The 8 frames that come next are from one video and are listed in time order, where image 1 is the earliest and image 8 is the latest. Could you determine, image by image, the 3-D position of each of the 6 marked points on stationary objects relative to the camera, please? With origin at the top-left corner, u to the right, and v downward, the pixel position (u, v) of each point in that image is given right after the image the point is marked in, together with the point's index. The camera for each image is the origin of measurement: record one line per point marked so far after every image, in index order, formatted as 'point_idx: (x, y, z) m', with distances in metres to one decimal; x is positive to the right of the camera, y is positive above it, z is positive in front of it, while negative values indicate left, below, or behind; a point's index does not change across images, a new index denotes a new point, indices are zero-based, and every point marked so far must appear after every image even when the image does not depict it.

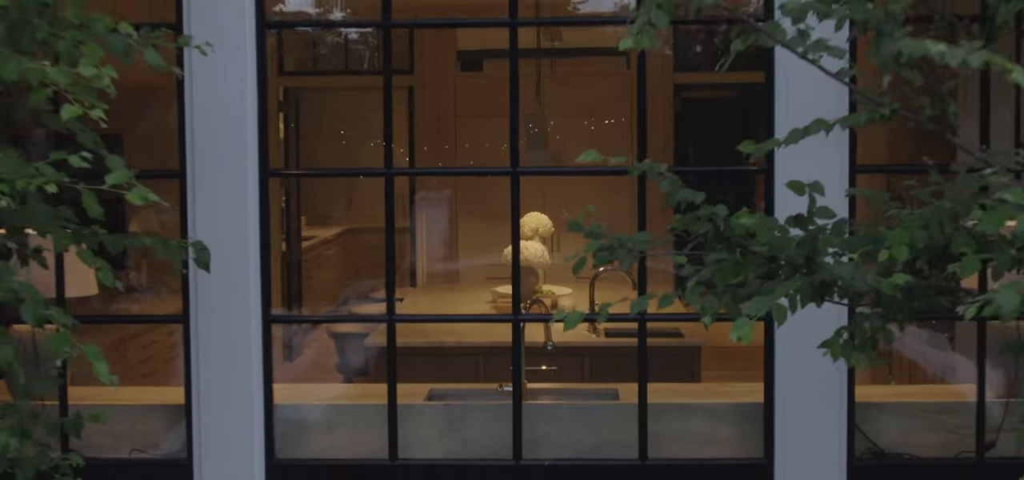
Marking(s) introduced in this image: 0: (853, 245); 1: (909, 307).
0: (+1.0, 0.0, +1.9) m
1: (+1.2, -0.2, +1.9) m
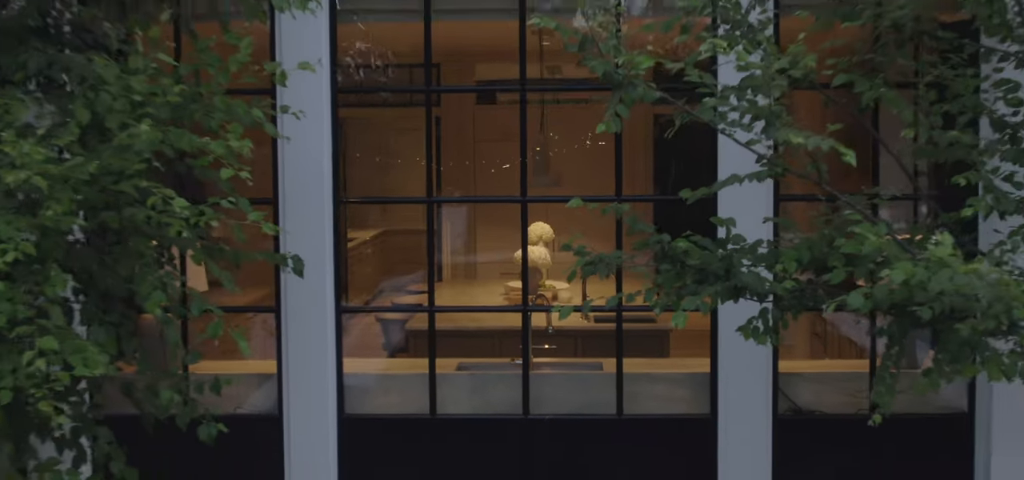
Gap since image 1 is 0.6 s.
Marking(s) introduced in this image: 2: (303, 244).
0: (+1.0, -0.1, +2.7) m
1: (+1.2, -0.3, +2.8) m
2: (-1.1, 0.0, +3.9) m
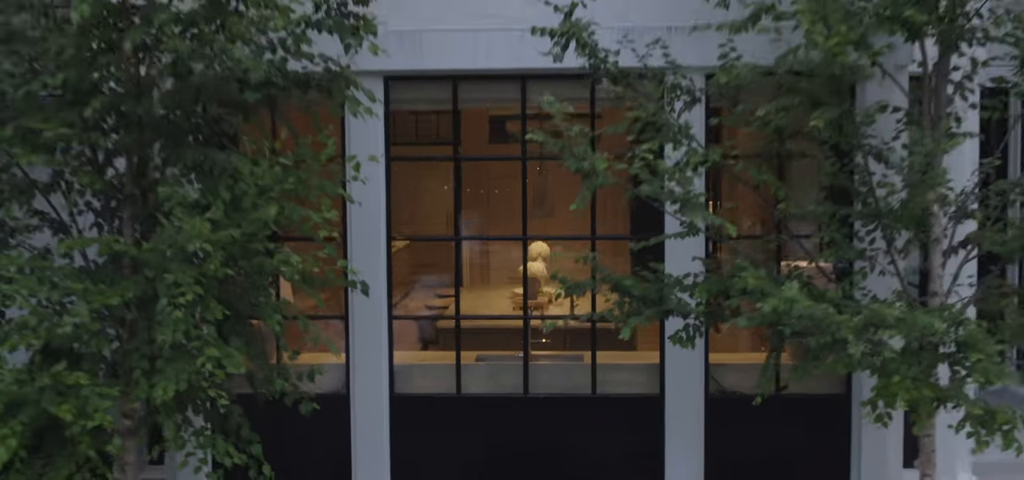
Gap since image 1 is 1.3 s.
0: (+1.1, -0.3, +4.0) m
1: (+1.2, -0.5, +4.1) m
2: (-1.1, -0.2, +5.2) m
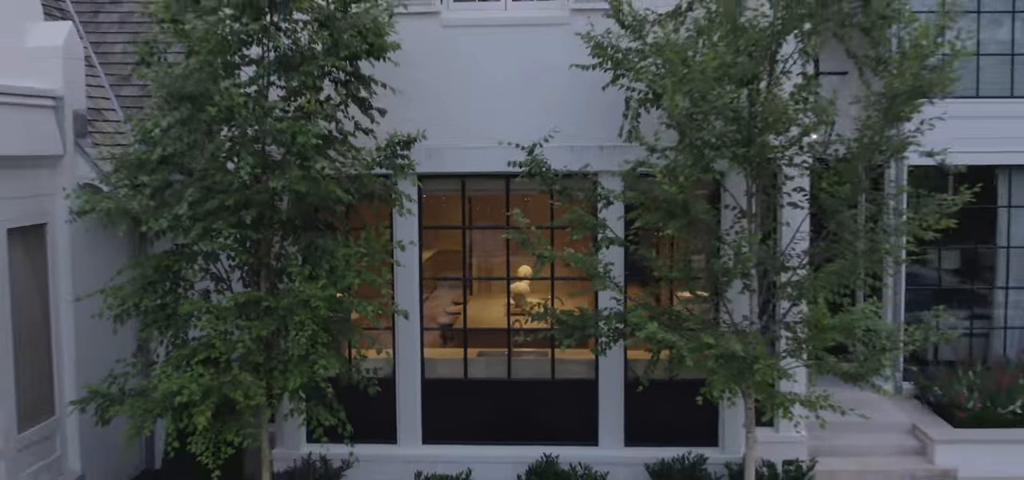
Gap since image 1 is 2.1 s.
0: (+0.9, -0.8, +6.7) m
1: (+1.1, -1.0, +6.7) m
2: (-1.2, -0.7, +7.9) m
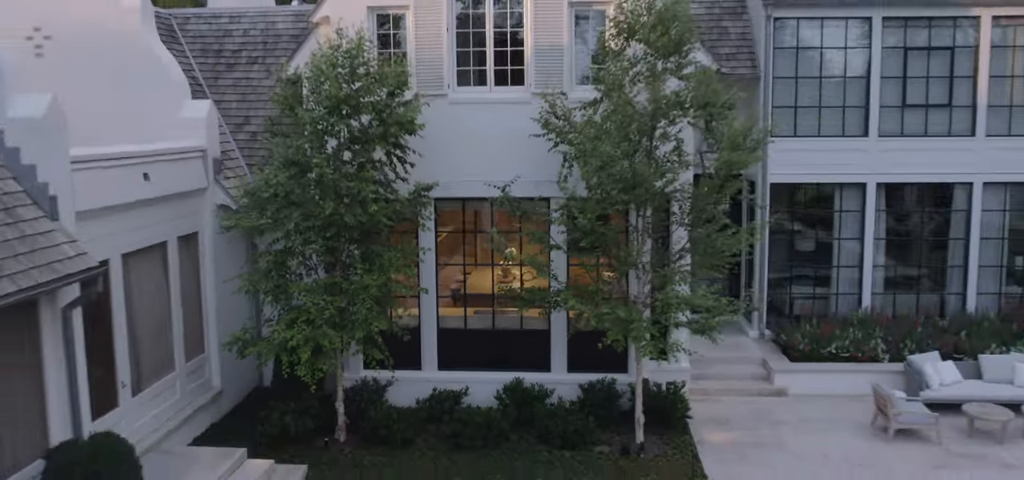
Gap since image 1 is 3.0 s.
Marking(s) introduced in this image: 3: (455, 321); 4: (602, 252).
0: (+0.6, -0.9, +10.8) m
1: (+0.8, -1.1, +10.9) m
2: (-1.6, -0.7, +12.1) m
3: (-1.1, -1.5, +12.3) m
4: (+1.5, -0.1, +10.4) m
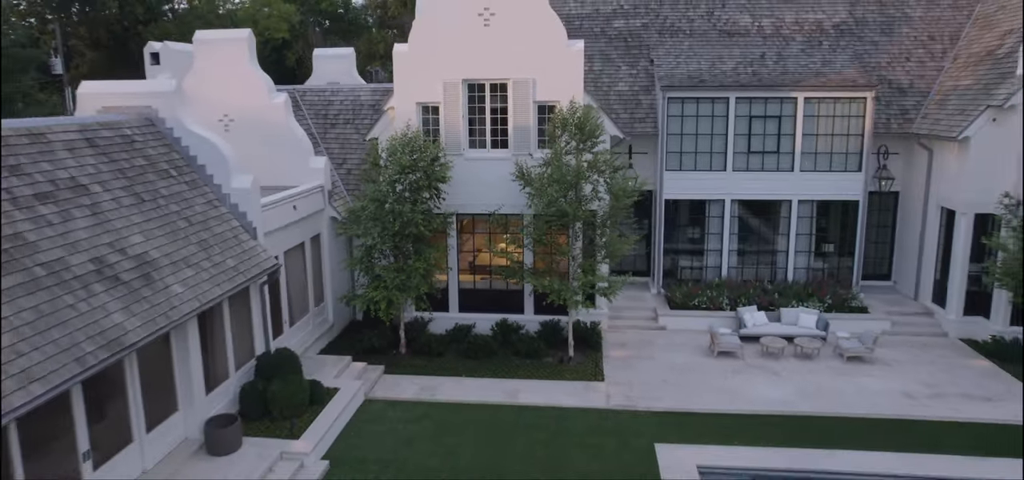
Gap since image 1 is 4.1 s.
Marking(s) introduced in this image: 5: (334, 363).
0: (+0.2, -1.0, +19.0) m
1: (+0.4, -1.2, +19.0) m
2: (-1.9, -0.6, +20.2) m
3: (-1.4, -1.4, +20.5) m
4: (+1.1, -0.2, +18.4) m
5: (-4.7, -3.3, +17.4) m
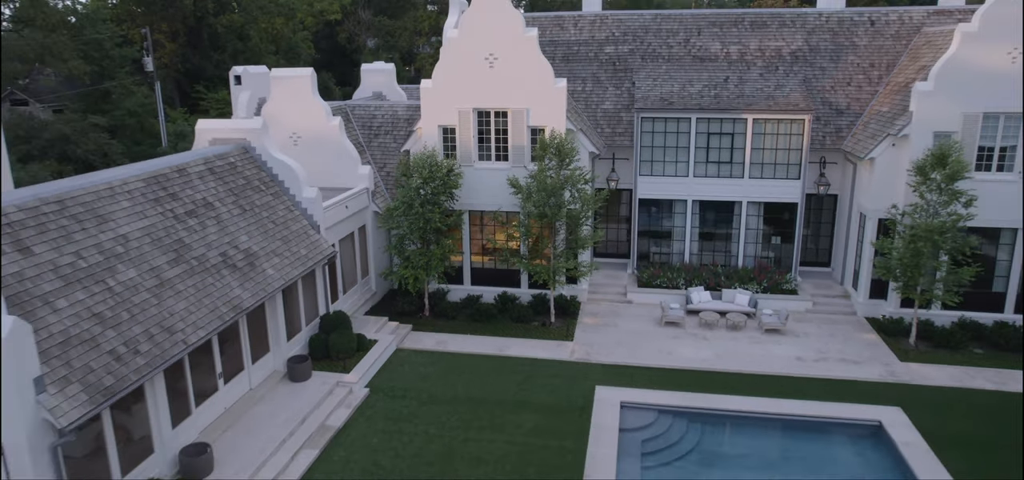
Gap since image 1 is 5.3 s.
0: (+0.1, -0.7, +24.7) m
1: (+0.3, -0.9, +24.8) m
2: (-1.9, -0.1, +26.1) m
3: (-1.4, -1.0, +26.4) m
4: (+1.0, 0.0, +24.0) m
5: (-5.0, -3.0, +23.6) m
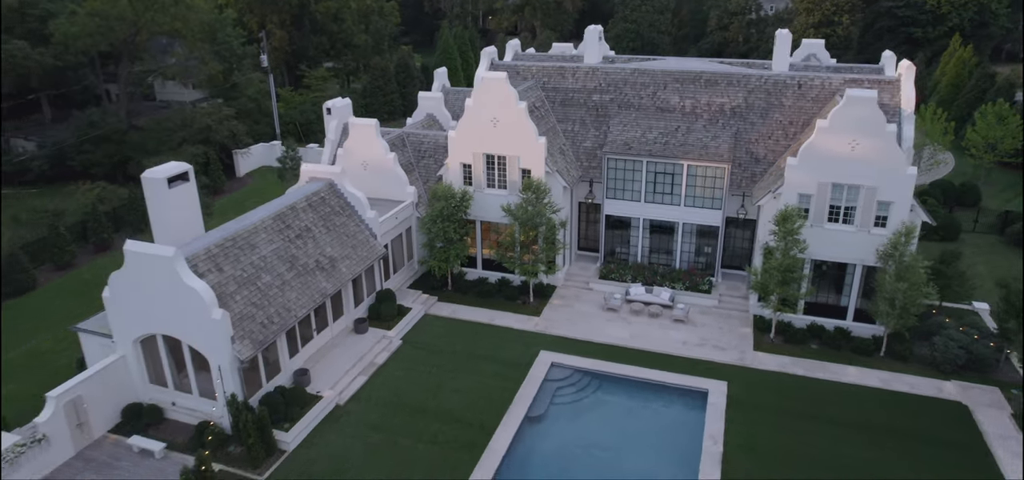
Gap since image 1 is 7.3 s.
0: (-0.1, -0.9, +35.8) m
1: (0.0, -1.0, +35.9) m
2: (-1.9, -0.1, +37.4) m
3: (-1.4, -0.9, +37.7) m
4: (+0.7, -0.3, +35.0) m
5: (-5.4, -2.9, +35.7) m
